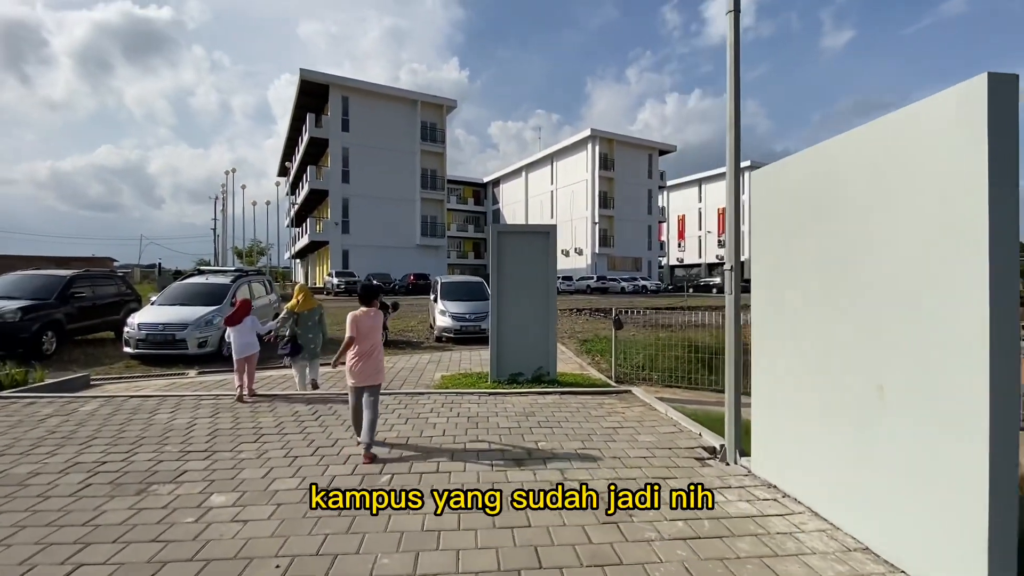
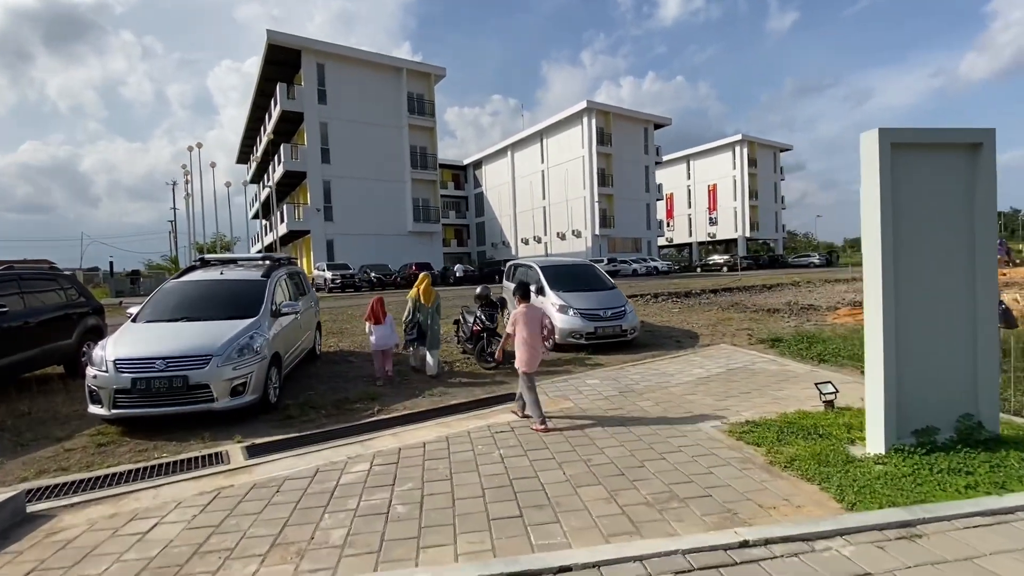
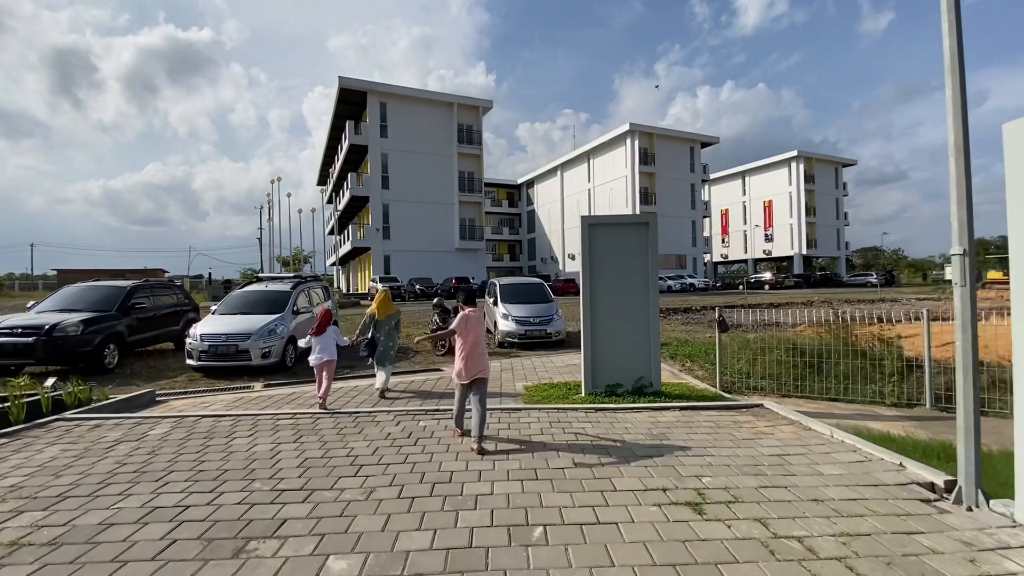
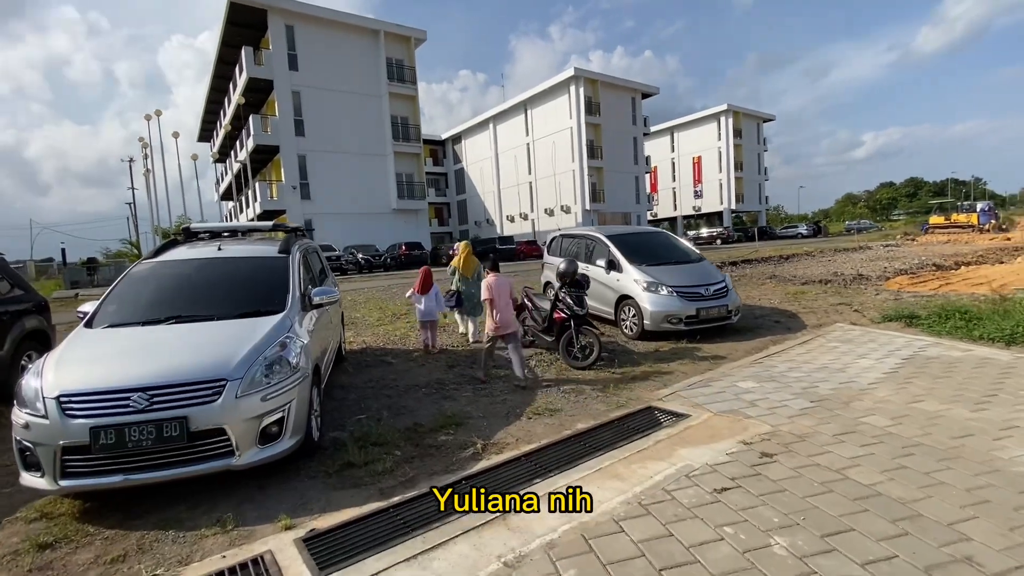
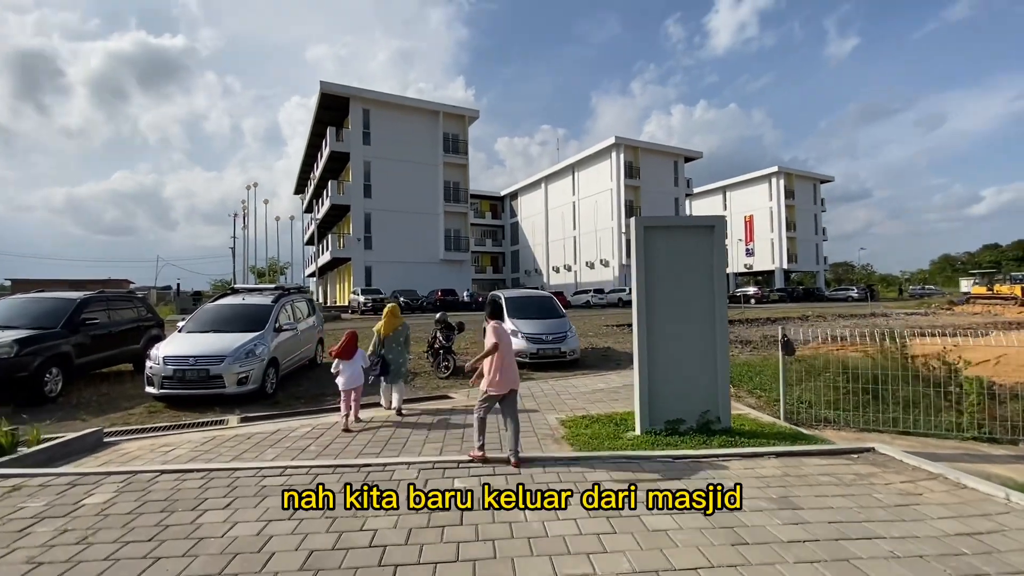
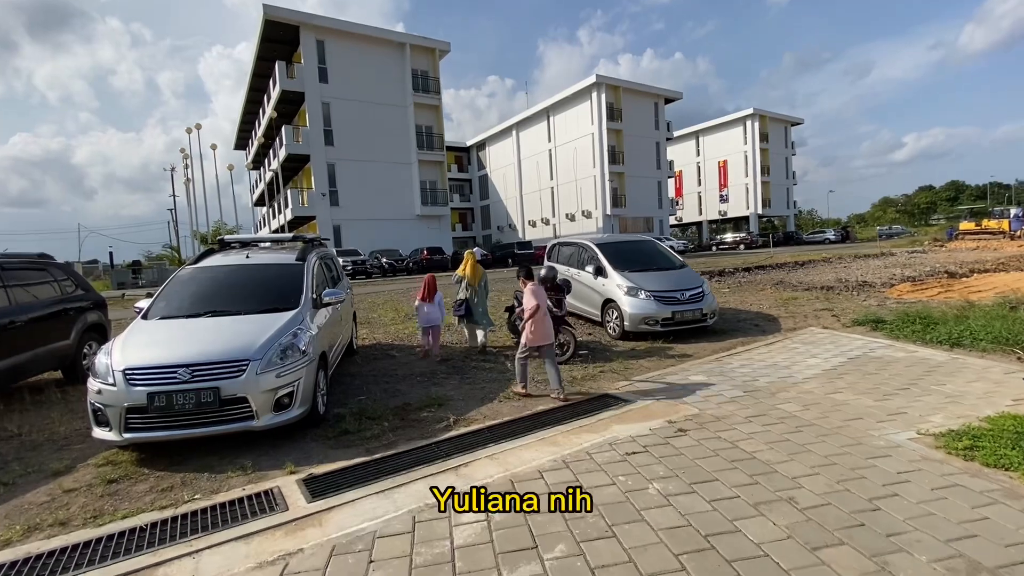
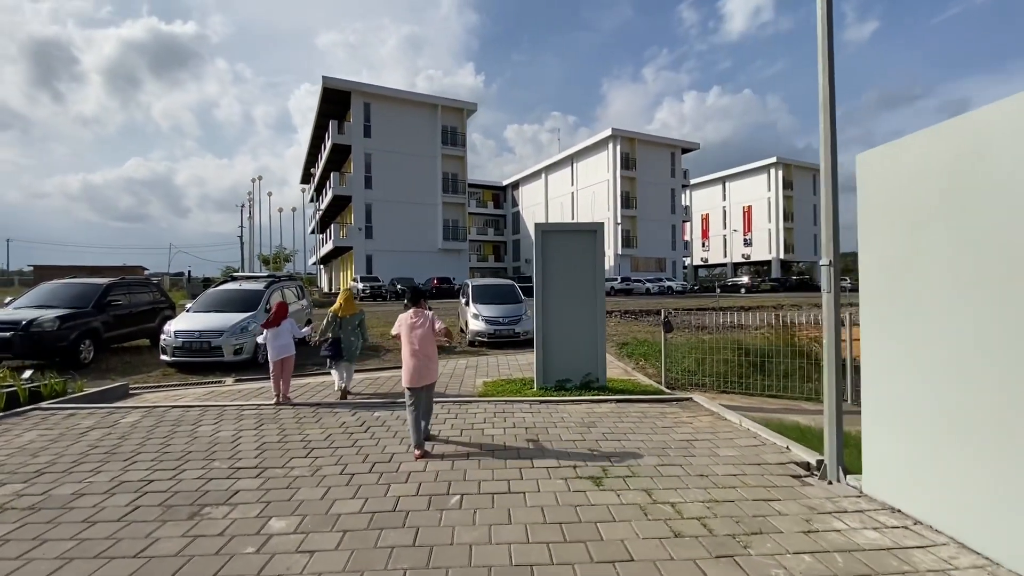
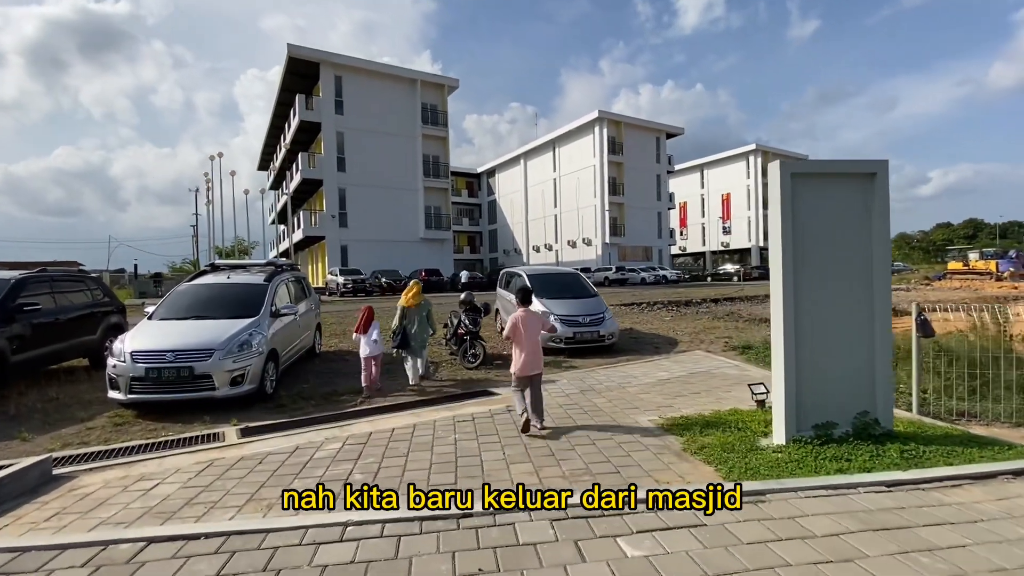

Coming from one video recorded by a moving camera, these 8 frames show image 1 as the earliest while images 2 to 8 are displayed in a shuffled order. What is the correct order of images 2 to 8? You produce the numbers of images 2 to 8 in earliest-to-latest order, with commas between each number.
7, 3, 5, 8, 2, 6, 4
